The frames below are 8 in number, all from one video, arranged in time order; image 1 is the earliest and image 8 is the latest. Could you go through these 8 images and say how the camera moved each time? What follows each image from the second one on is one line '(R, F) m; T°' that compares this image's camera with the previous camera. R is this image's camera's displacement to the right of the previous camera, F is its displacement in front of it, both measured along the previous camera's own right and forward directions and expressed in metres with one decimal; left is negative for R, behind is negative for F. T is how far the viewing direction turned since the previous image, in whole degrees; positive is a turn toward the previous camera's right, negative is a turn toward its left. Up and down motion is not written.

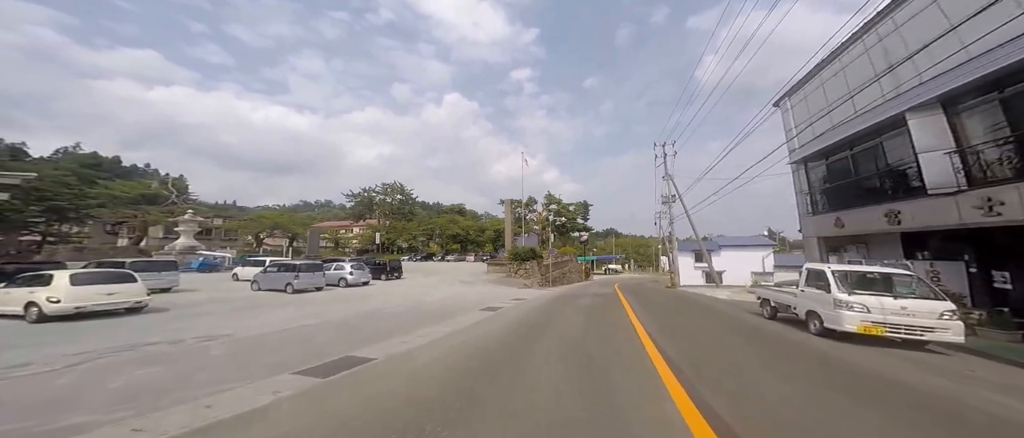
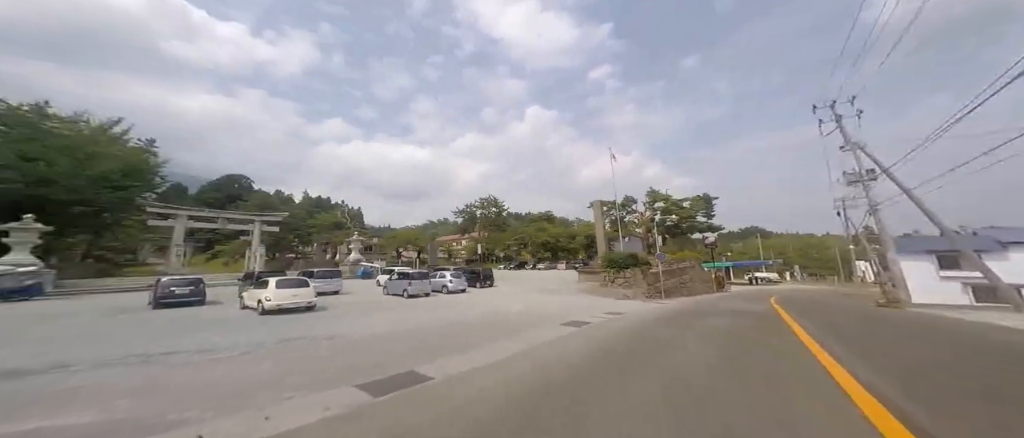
(+0.4, +1.2) m; -19°
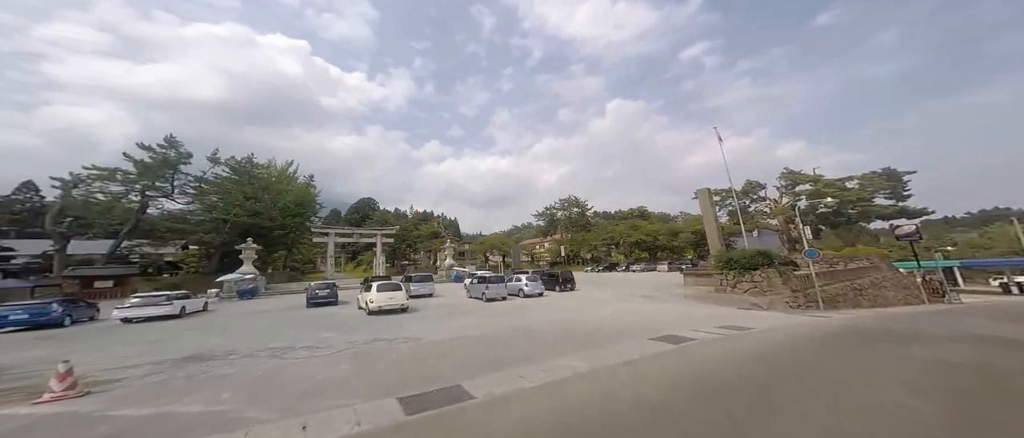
(+0.9, +0.9) m; -18°
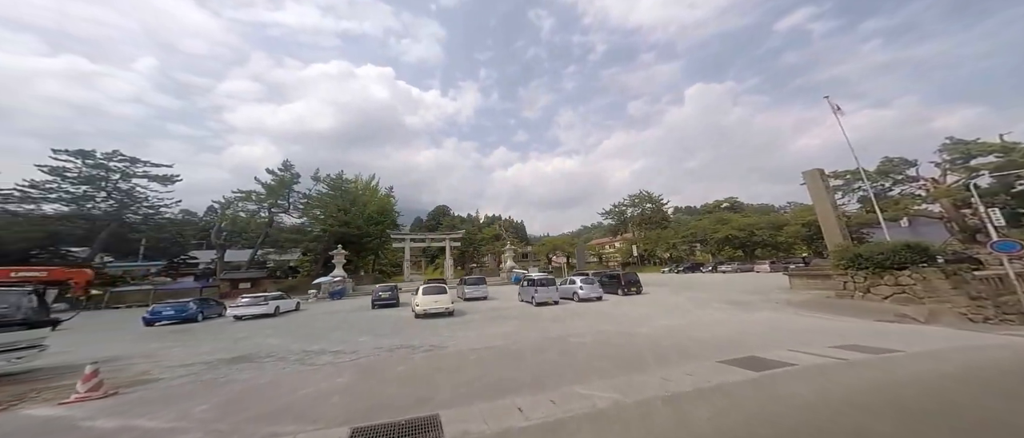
(+1.5, +1.5) m; -14°
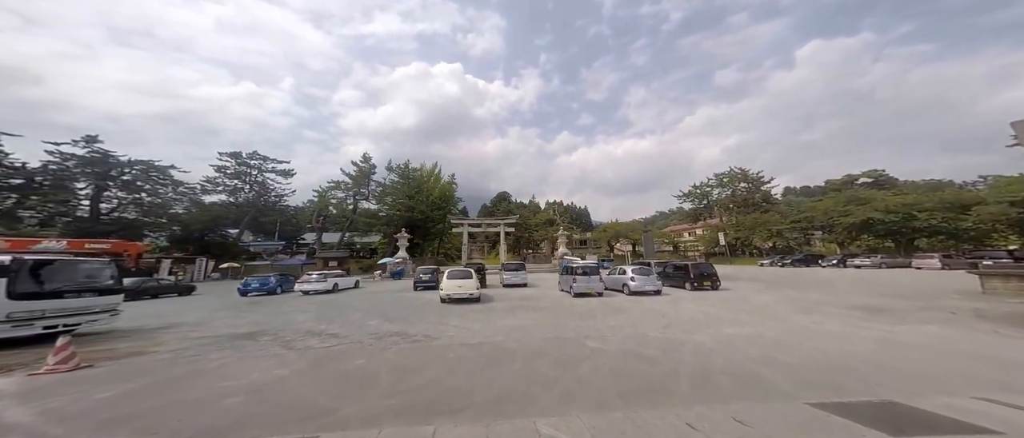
(+1.9, +2.3) m; -14°
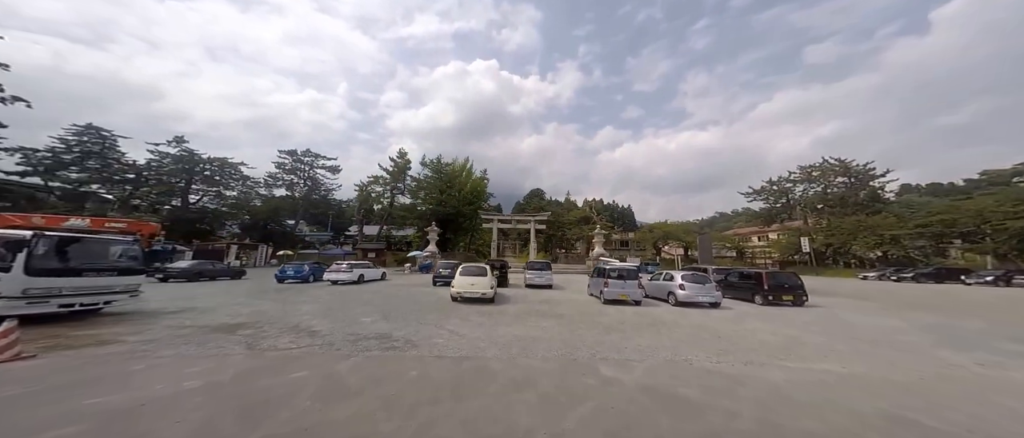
(+1.0, +2.0) m; -9°
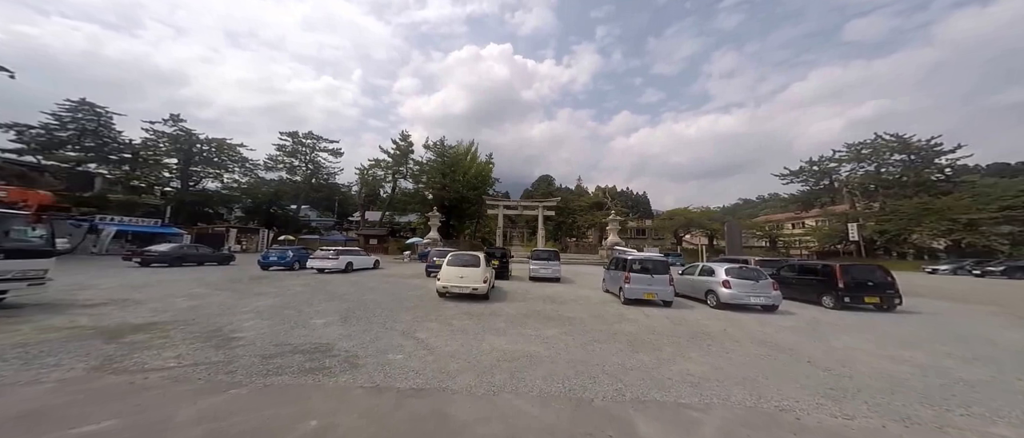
(+0.3, +2.3) m; -2°
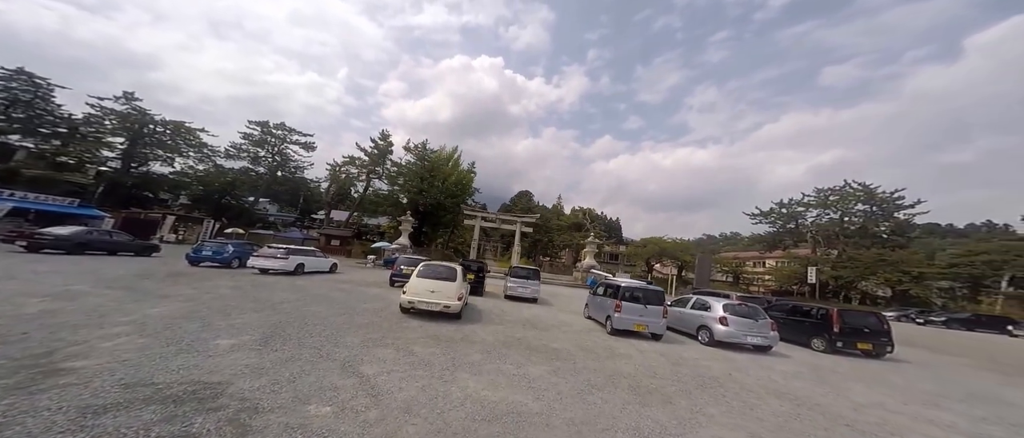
(-0.3, +1.3) m; +5°
